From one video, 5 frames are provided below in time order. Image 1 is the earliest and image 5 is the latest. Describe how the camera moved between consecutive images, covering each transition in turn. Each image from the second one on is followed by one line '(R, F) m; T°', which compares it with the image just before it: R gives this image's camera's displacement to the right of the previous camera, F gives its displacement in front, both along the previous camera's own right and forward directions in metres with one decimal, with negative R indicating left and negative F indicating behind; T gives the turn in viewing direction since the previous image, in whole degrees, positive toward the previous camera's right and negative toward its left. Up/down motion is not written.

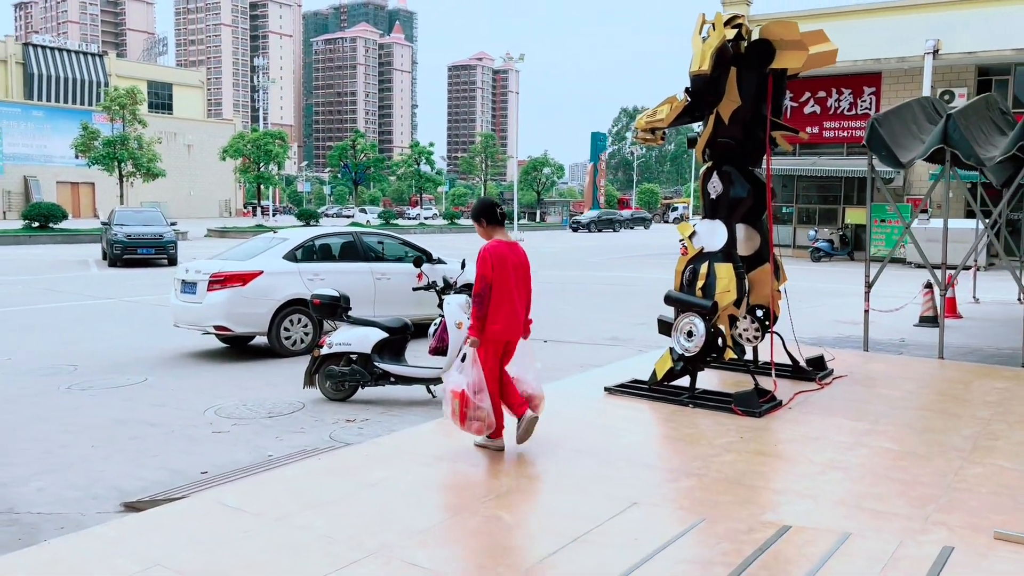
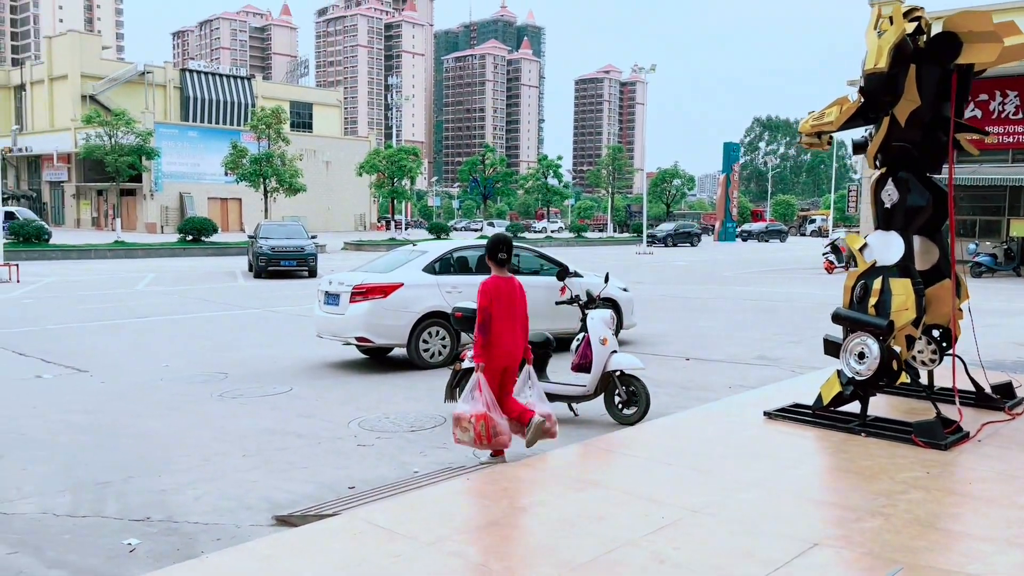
(-0.2, +0.2) m; -8°
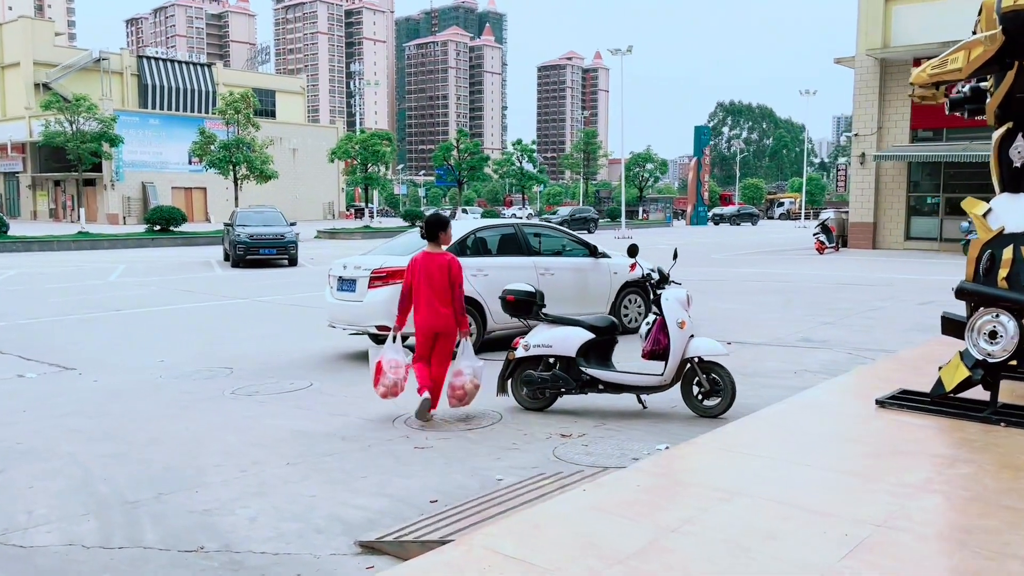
(-0.7, +0.7) m; +2°
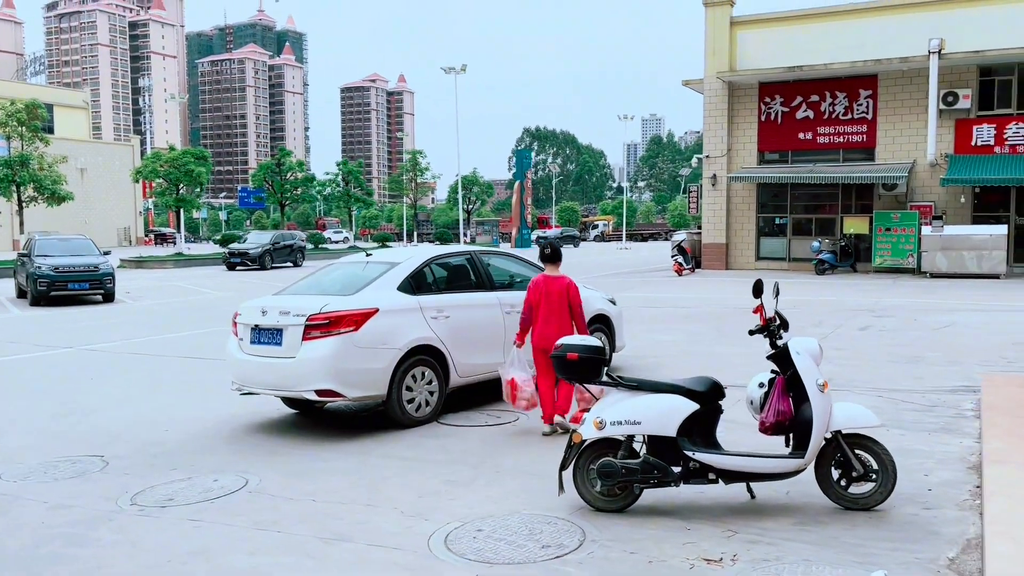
(-1.3, +1.8) m; +13°
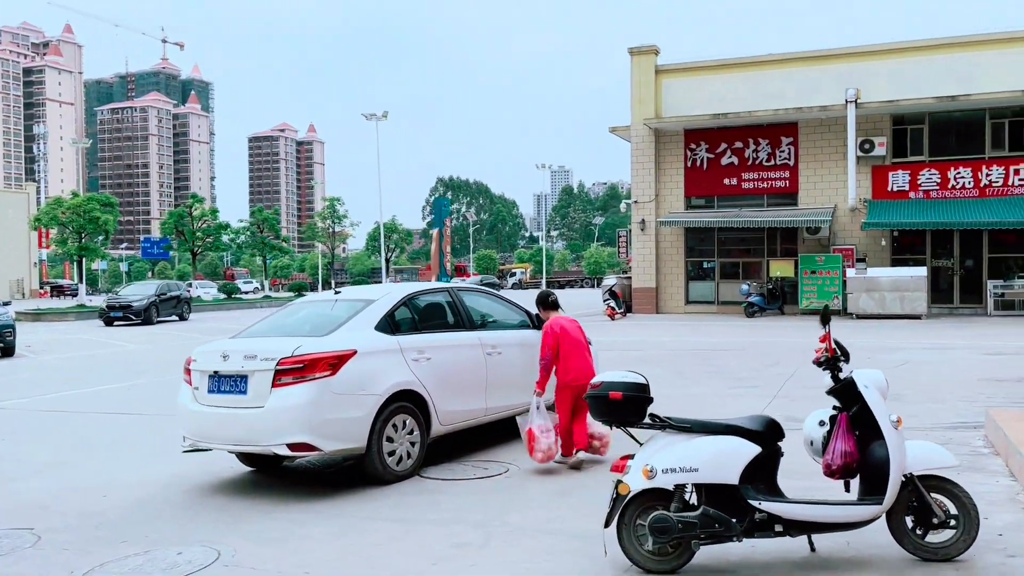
(-0.5, +0.6) m; +6°
